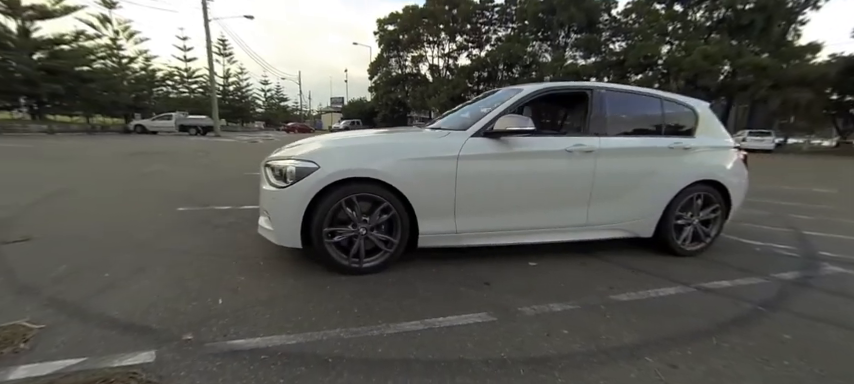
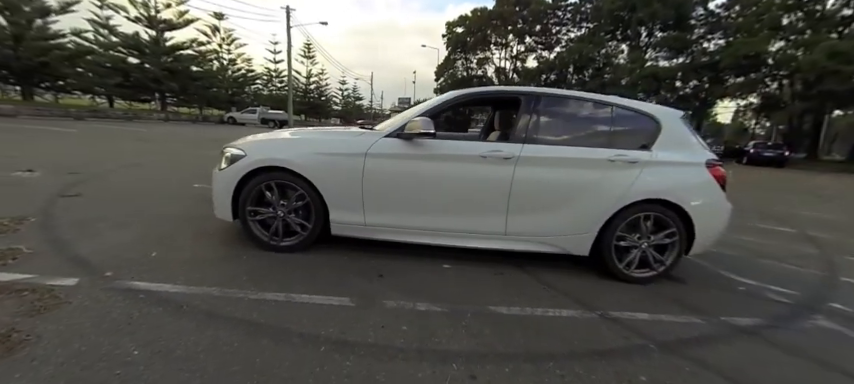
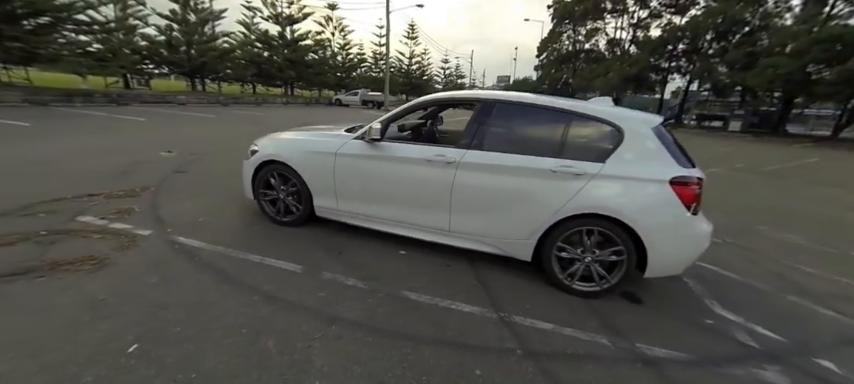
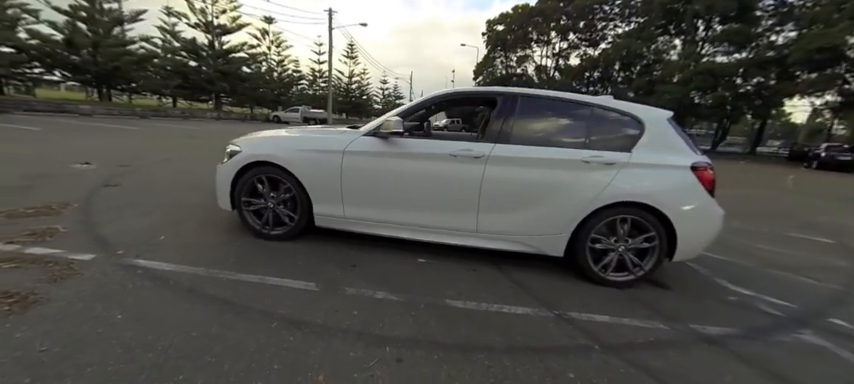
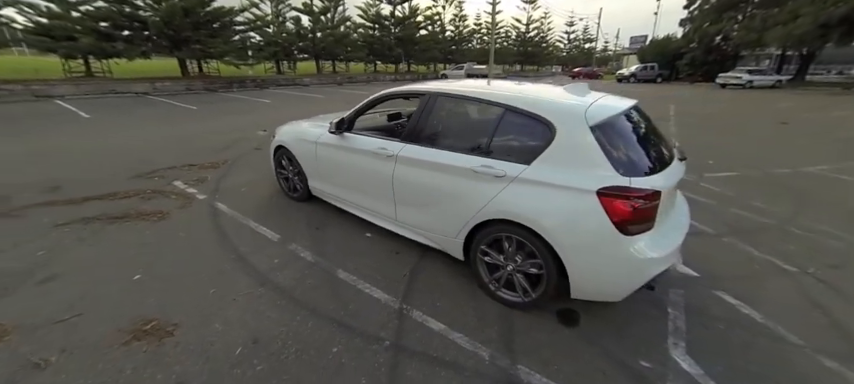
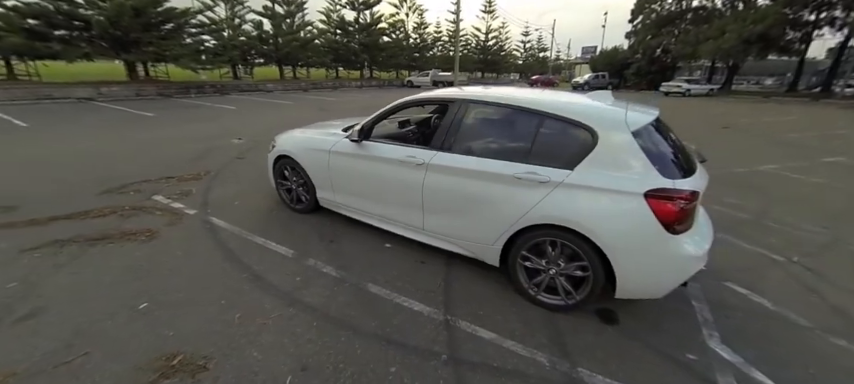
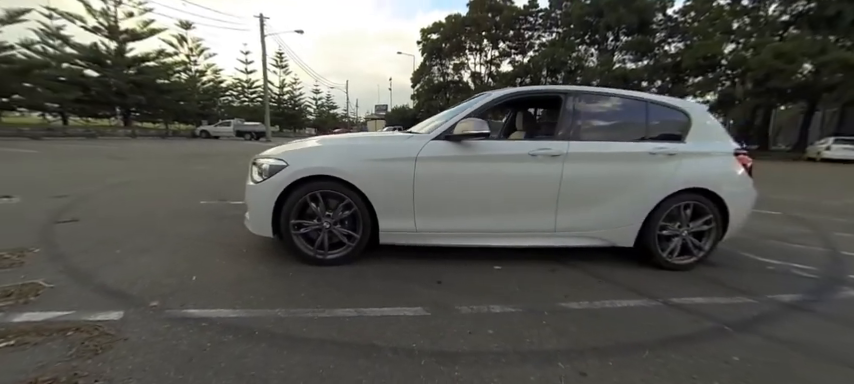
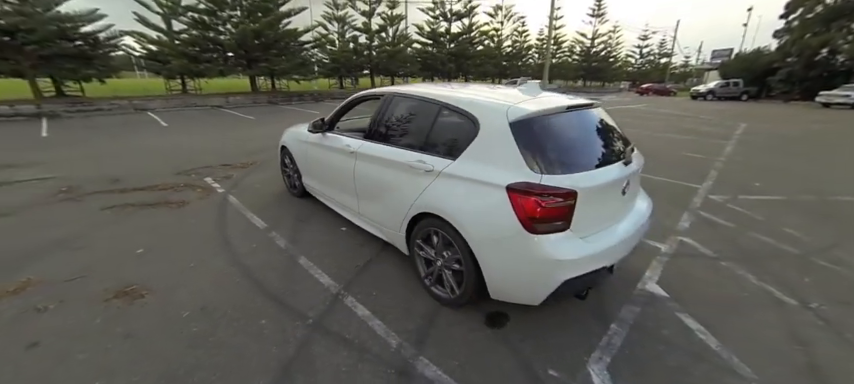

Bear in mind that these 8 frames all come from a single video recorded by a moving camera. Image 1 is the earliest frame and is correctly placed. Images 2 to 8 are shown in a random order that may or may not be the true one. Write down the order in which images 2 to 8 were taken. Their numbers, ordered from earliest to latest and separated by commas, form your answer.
7, 2, 4, 3, 6, 5, 8
